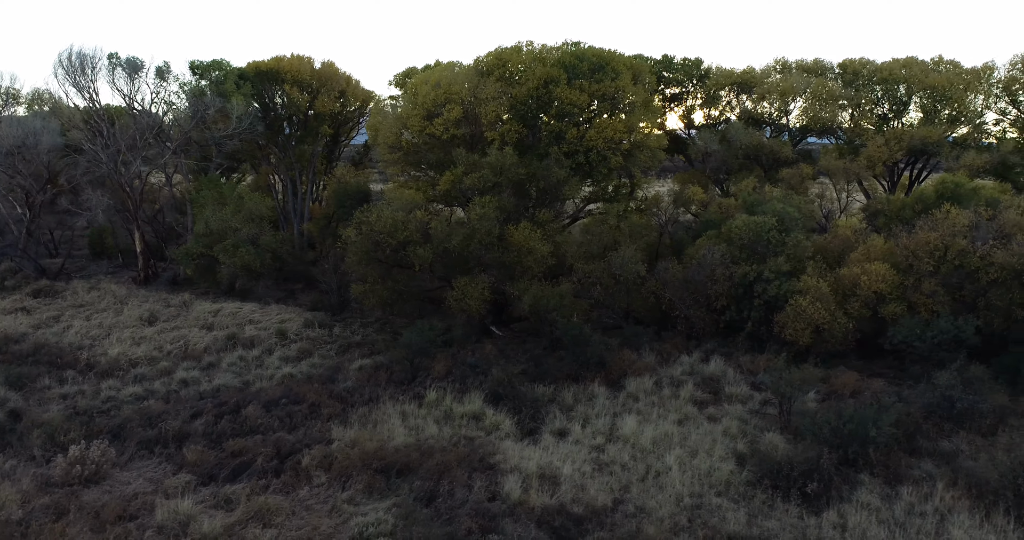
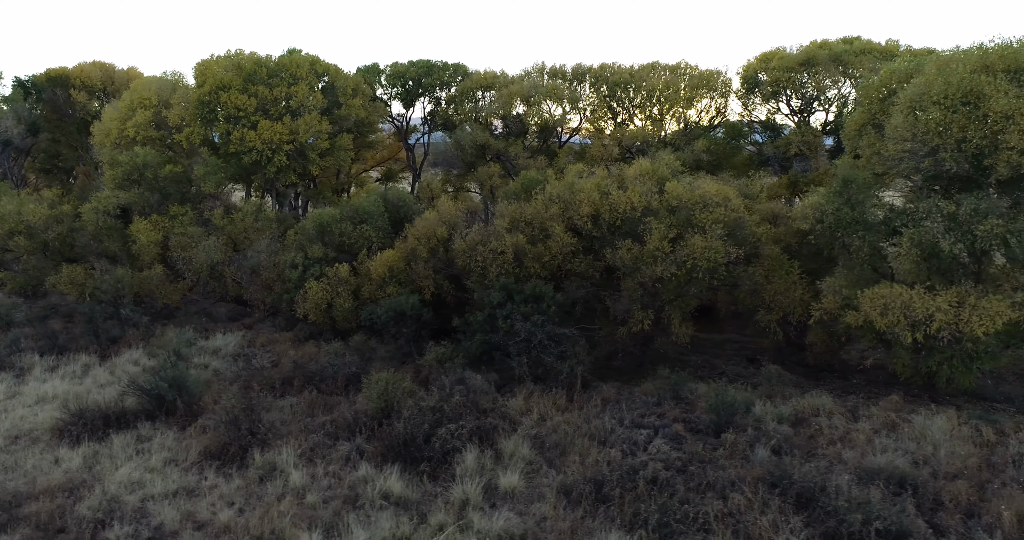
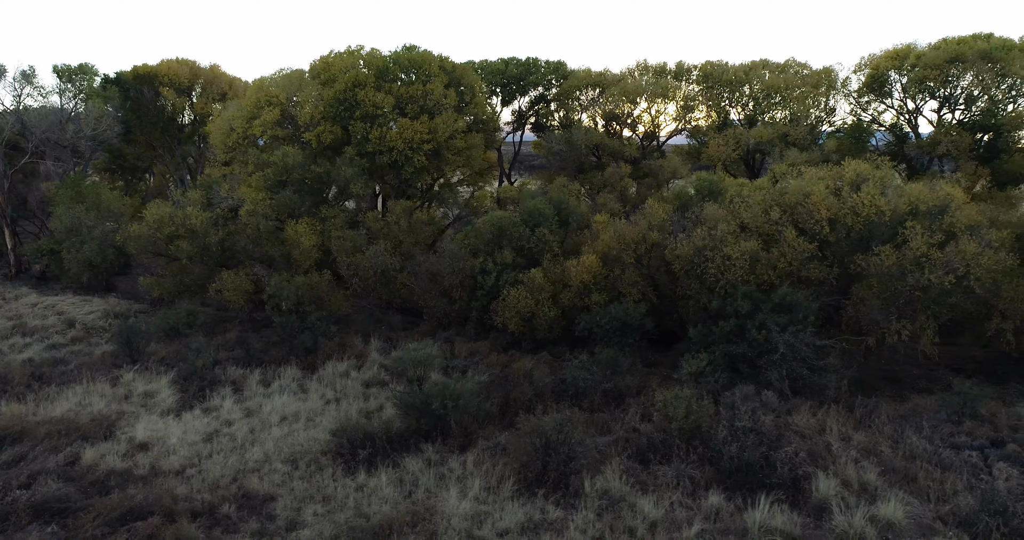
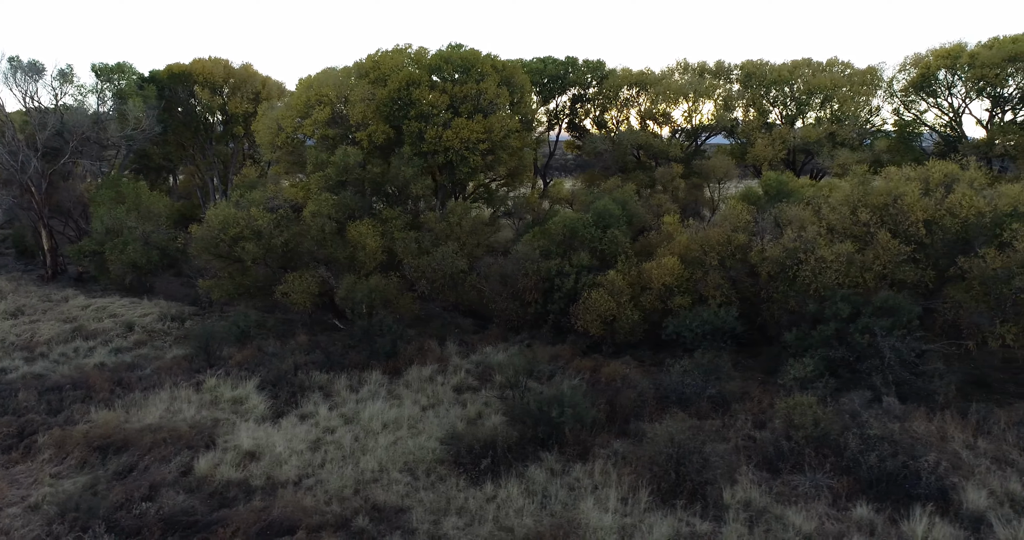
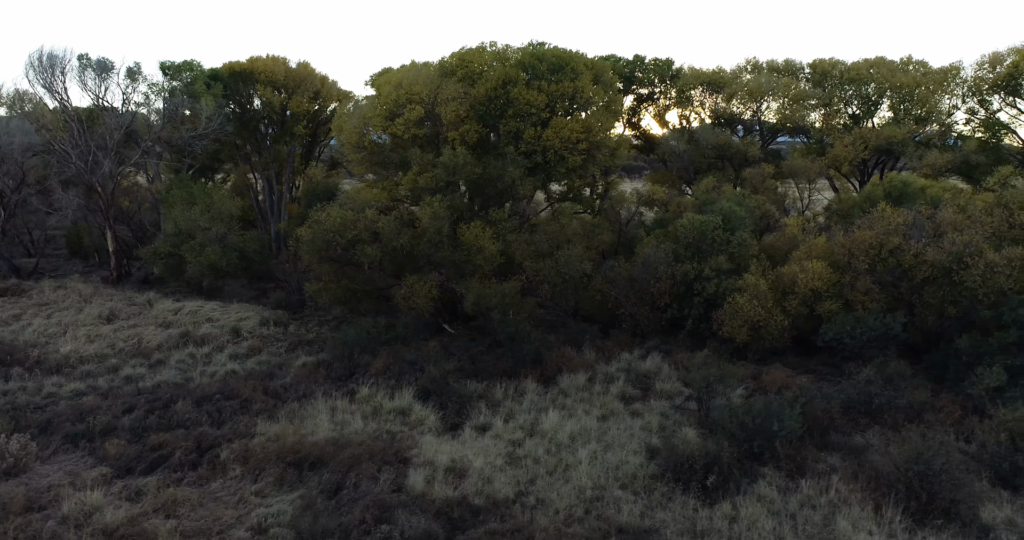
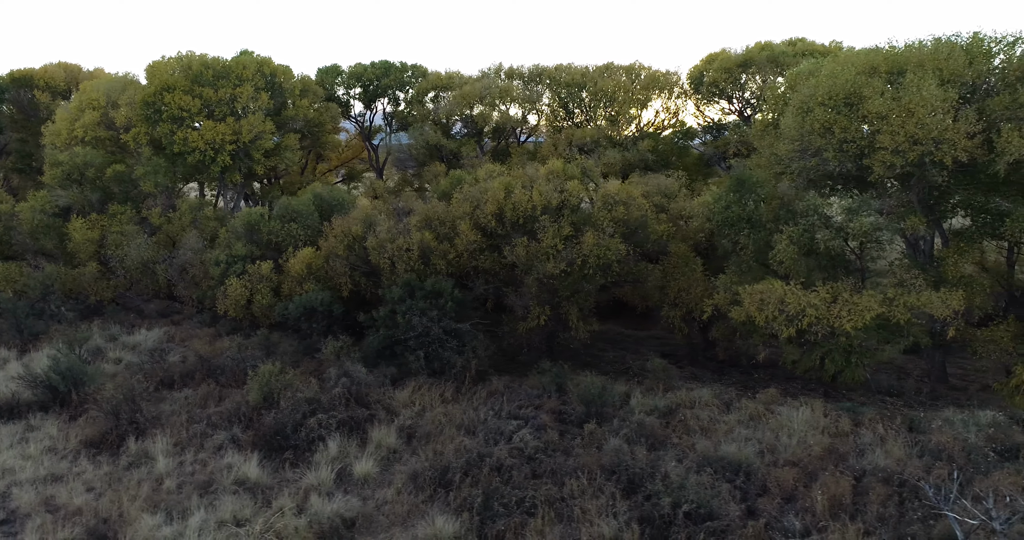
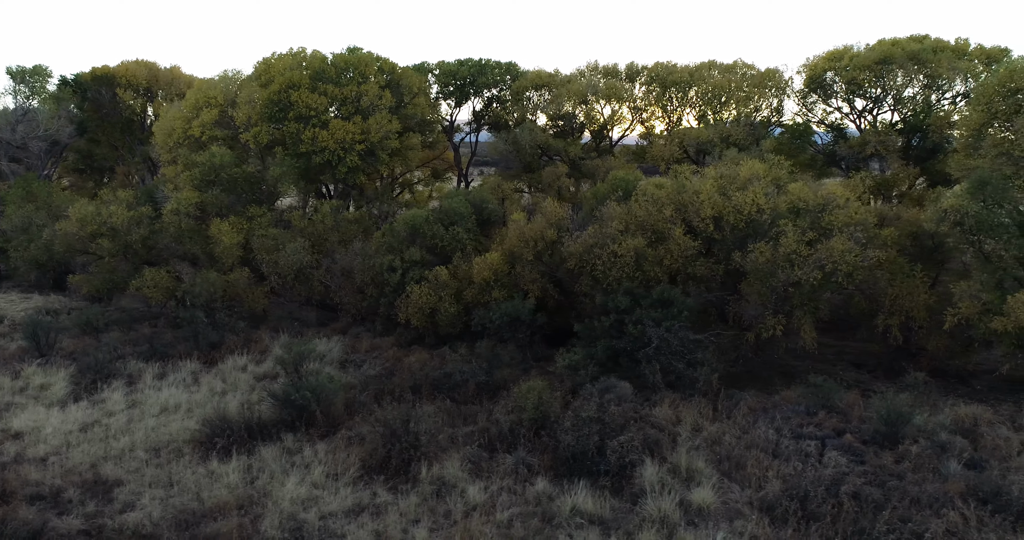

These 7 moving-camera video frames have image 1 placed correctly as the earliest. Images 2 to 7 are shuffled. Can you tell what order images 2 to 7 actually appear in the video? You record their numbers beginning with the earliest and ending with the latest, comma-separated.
5, 4, 3, 7, 2, 6
